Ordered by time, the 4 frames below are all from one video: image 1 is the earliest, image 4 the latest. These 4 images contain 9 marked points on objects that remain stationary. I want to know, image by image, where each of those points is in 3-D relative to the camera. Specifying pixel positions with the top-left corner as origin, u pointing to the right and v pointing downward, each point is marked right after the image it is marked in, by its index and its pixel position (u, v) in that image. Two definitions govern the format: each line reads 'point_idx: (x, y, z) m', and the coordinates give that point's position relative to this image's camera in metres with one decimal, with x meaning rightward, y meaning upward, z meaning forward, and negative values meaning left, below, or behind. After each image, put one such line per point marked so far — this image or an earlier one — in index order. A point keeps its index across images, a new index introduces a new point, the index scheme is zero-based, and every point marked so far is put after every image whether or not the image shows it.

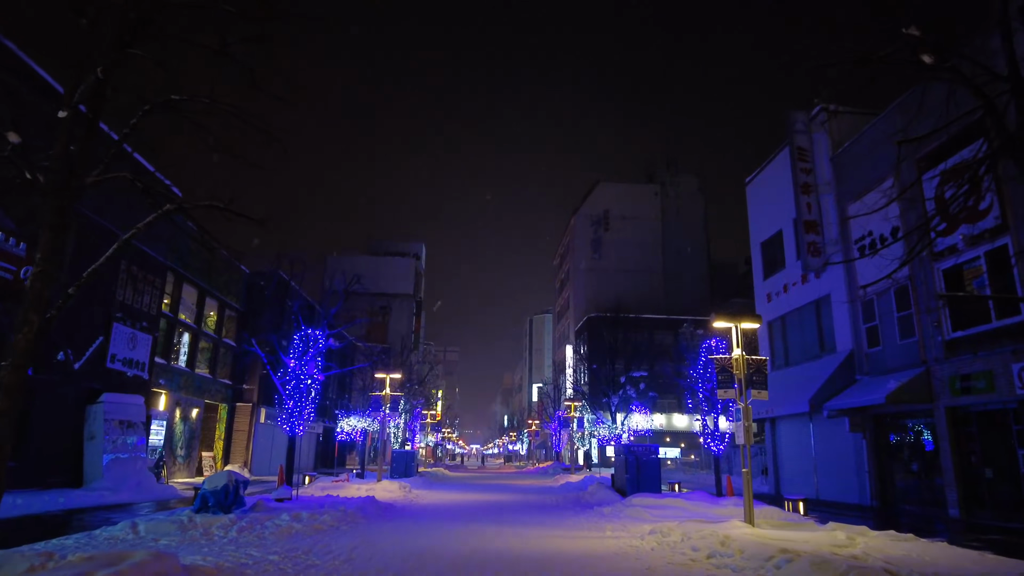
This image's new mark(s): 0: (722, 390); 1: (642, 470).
0: (+4.4, -2.1, +12.7) m
1: (+4.1, -5.7, +19.3) m
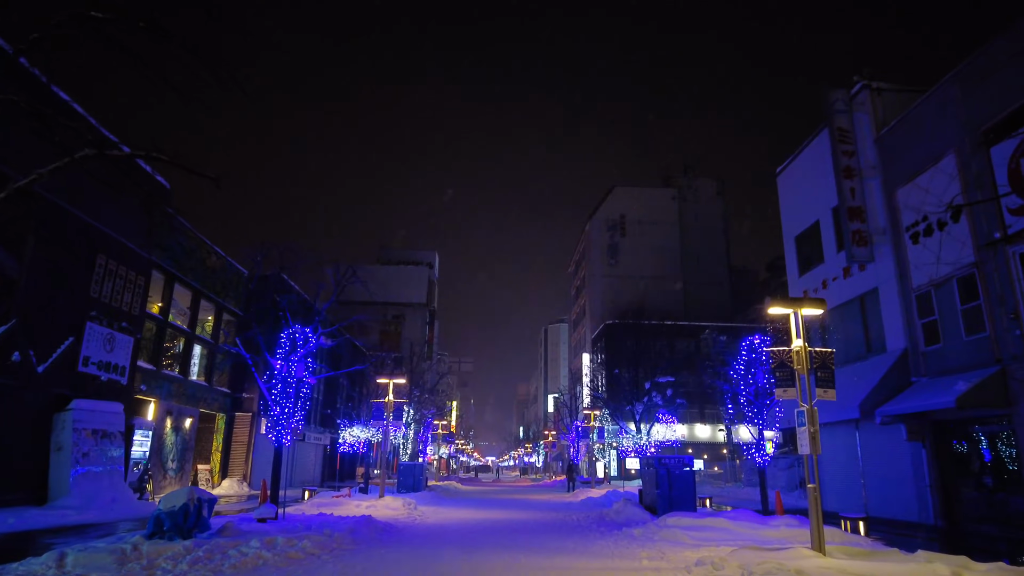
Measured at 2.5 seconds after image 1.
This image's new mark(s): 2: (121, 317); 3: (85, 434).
0: (+4.6, -1.7, +10.6) m
1: (+4.5, -5.5, +17.2) m
2: (-12.0, -0.9, +19.0) m
3: (-11.3, -3.9, +16.4) m
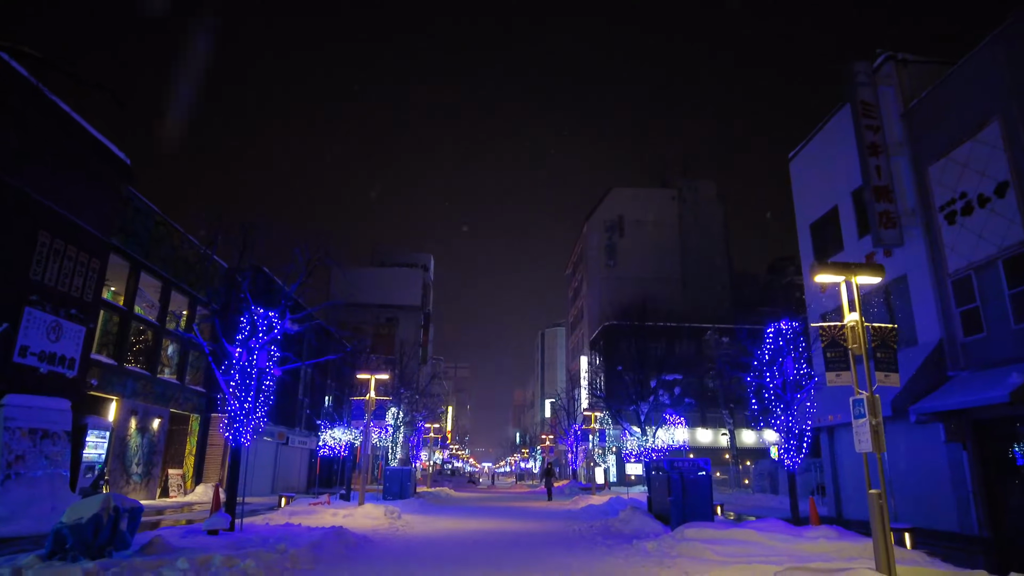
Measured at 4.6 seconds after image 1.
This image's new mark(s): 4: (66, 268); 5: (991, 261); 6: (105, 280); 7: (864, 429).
0: (+4.5, -1.2, +8.7) m
1: (+4.4, -5.0, +15.2) m
2: (-12.2, -0.4, +17.0) m
3: (-11.5, -3.4, +14.4) m
4: (-12.3, +0.5, +17.1) m
5: (+12.5, +0.7, +16.2) m
6: (-12.3, +0.2, +18.7) m
7: (+4.7, -1.9, +8.1) m
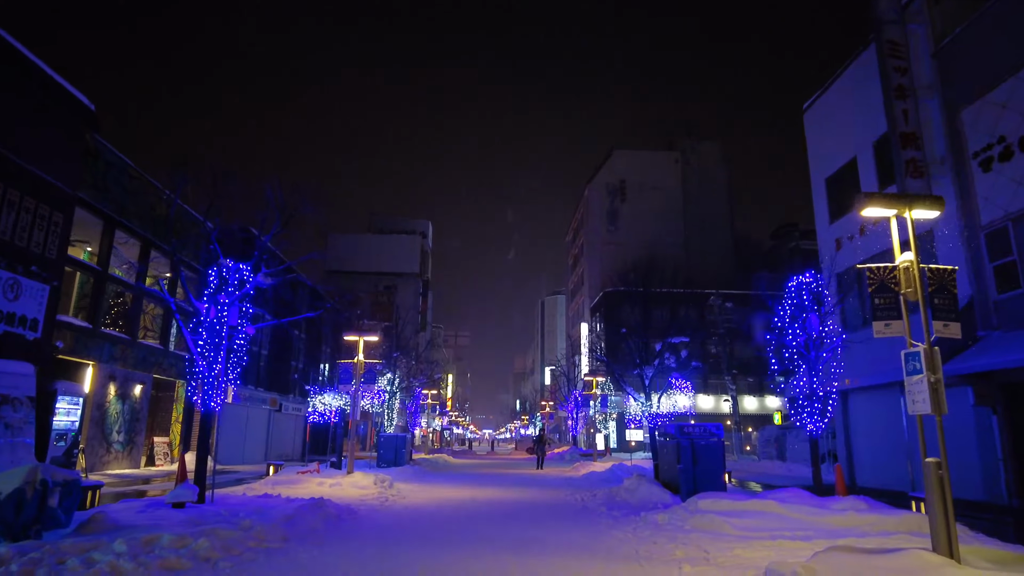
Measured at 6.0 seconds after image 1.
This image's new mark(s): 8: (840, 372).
0: (+4.4, -0.4, +7.5) m
1: (+4.3, -3.9, +14.2) m
2: (-12.2, +0.7, +15.7) m
3: (-11.5, -2.4, +13.3) m
4: (-12.4, +1.7, +15.7) m
5: (+12.5, +1.9, +14.9) m
6: (-12.4, +1.5, +17.3) m
7: (+4.6, -1.1, +6.9) m
8: (+10.3, -2.7, +19.7) m
